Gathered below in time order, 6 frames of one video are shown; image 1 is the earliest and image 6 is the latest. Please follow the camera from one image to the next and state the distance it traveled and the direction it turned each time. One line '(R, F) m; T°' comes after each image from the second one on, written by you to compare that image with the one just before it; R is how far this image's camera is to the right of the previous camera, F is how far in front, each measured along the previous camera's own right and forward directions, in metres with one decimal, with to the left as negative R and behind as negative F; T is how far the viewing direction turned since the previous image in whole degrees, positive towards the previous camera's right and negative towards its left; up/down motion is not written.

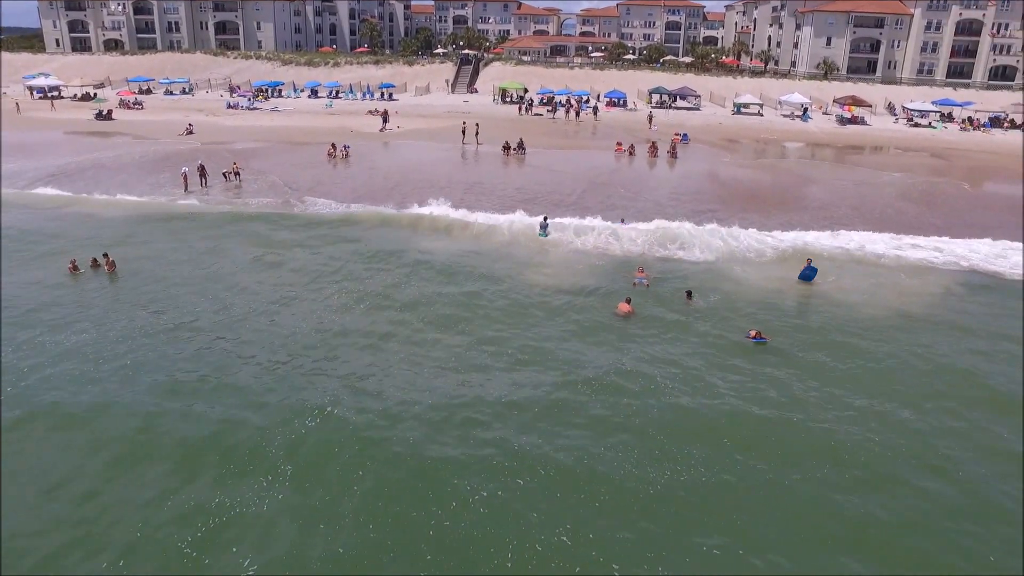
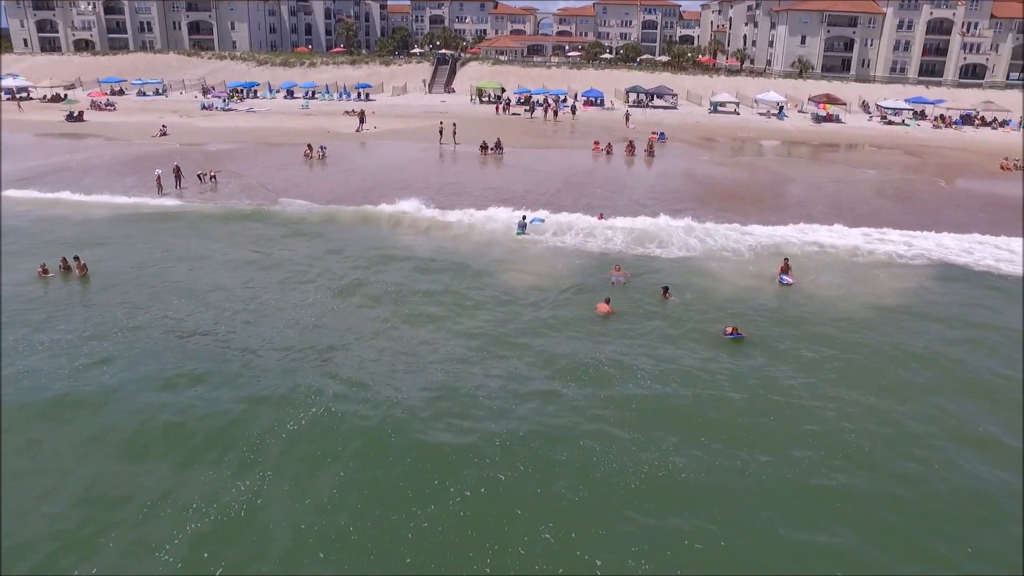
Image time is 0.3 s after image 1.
(-0.1, +0.1) m; +2°
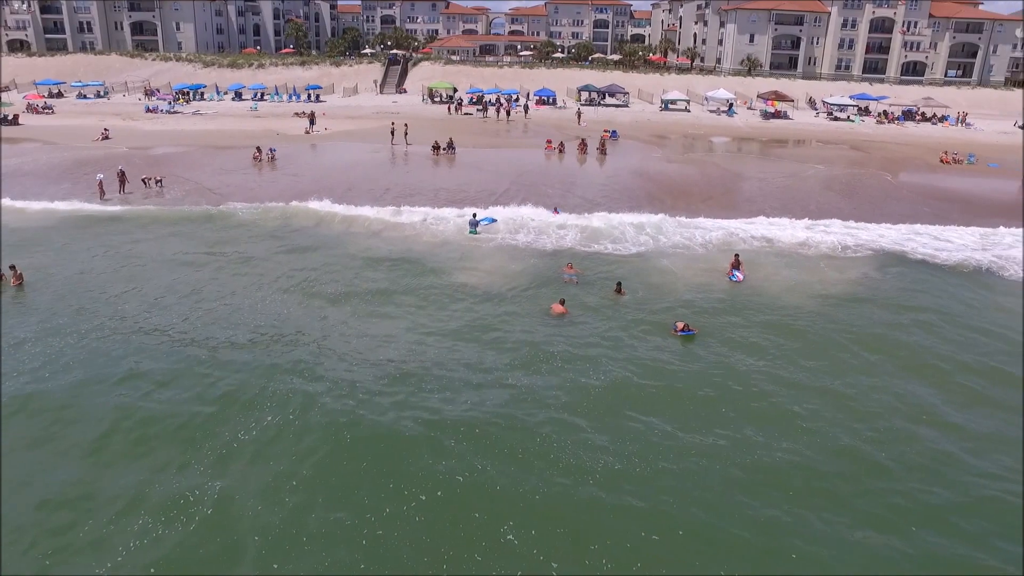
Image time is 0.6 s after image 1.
(+0.1, +0.7) m; +4°
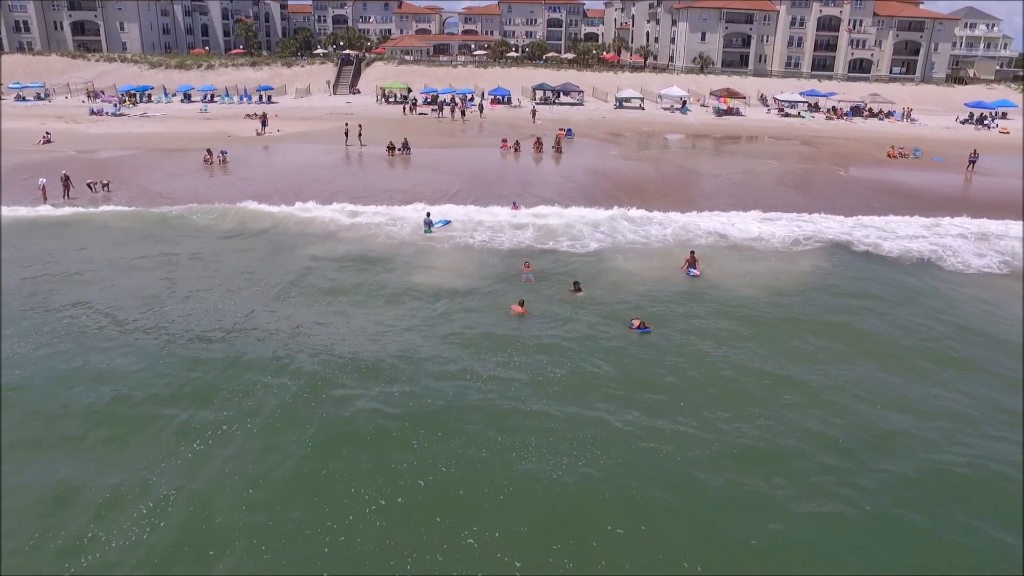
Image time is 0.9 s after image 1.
(+0.1, +0.6) m; +4°
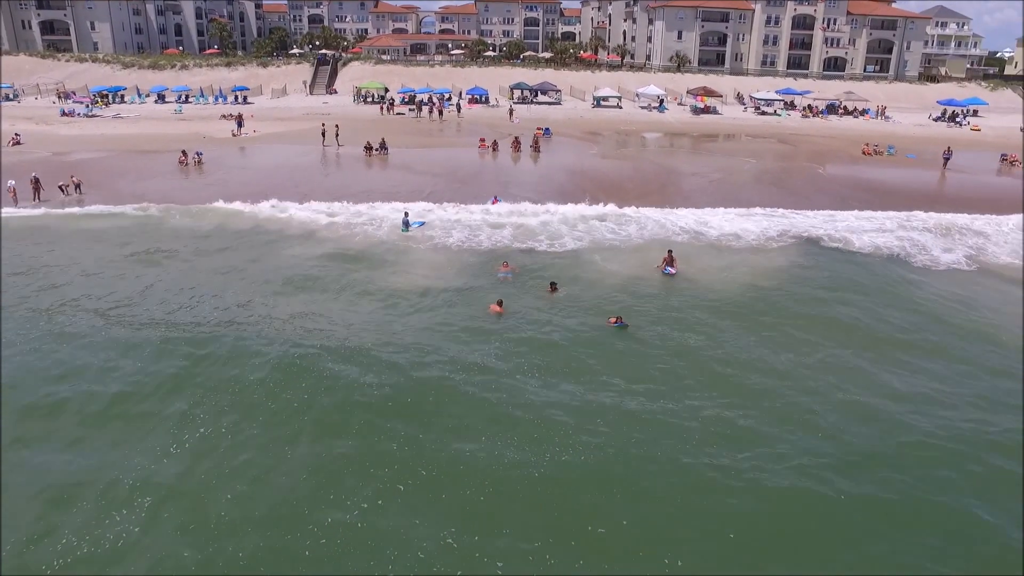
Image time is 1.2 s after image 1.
(+0.1, +0.3) m; +2°
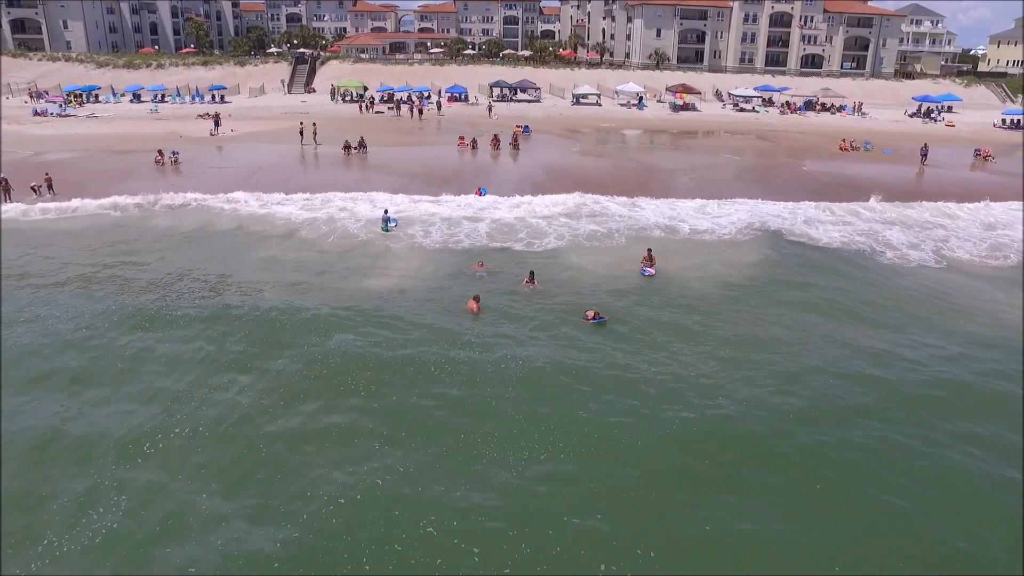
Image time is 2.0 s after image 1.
(+0.1, +0.3) m; +2°
